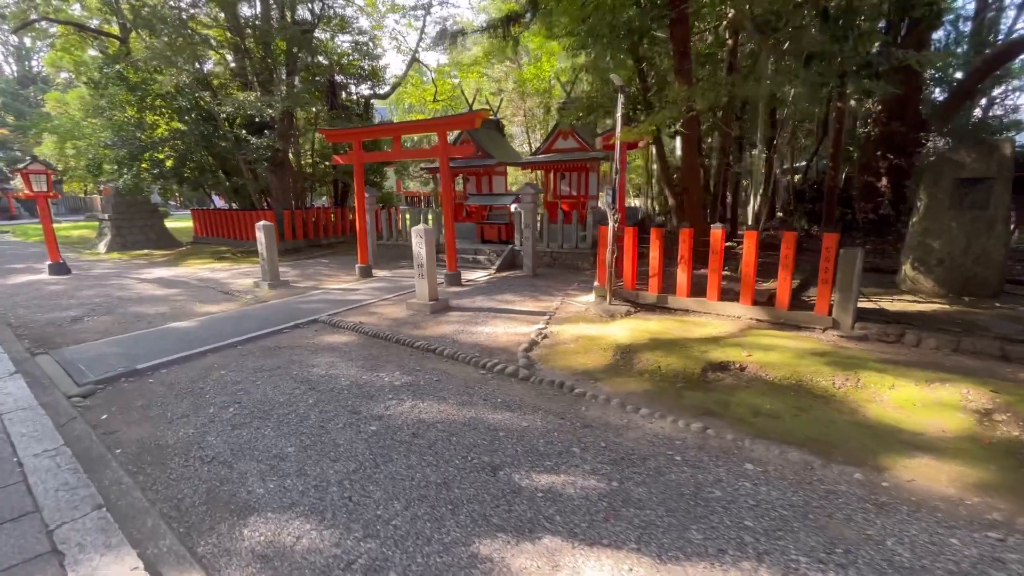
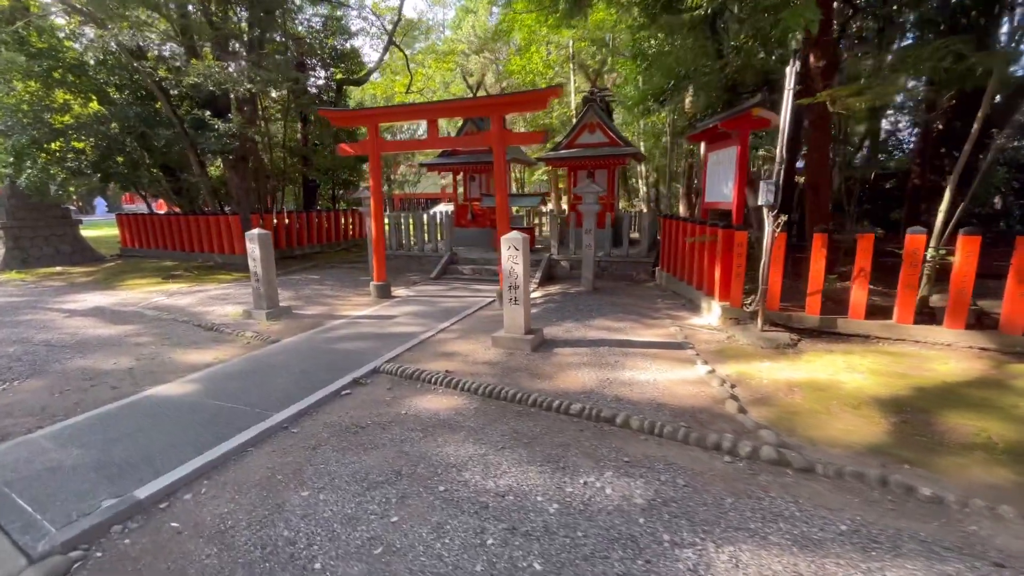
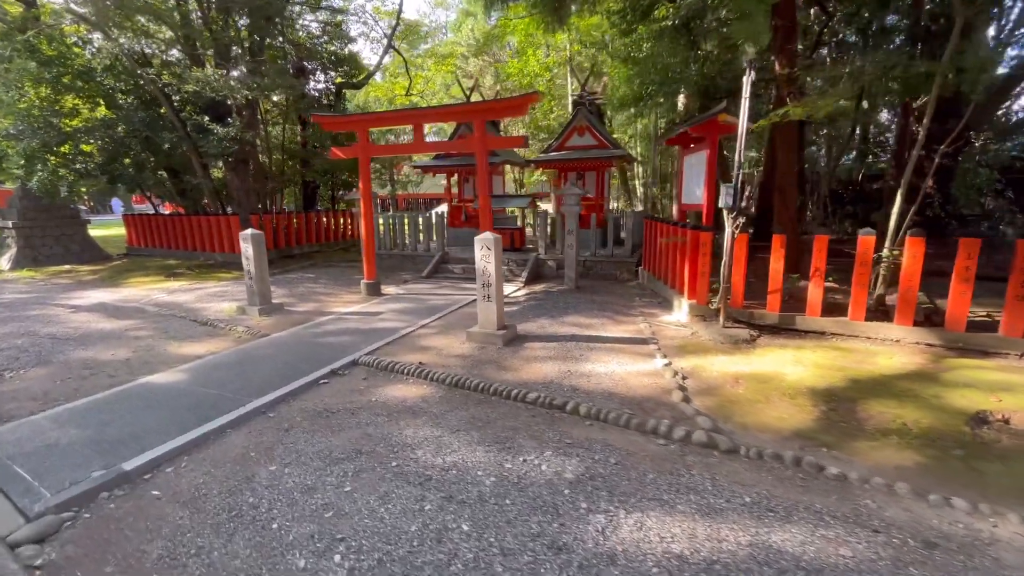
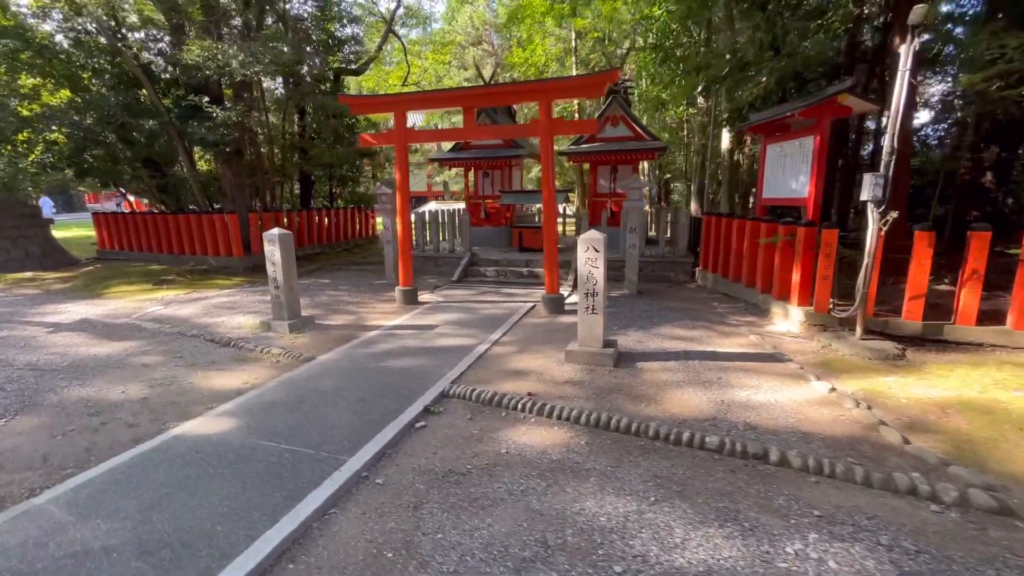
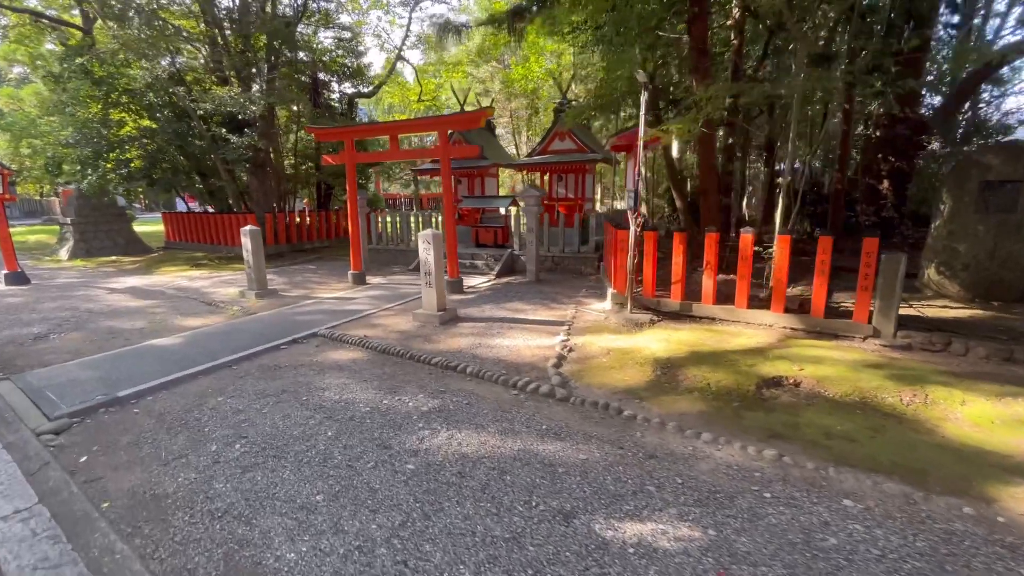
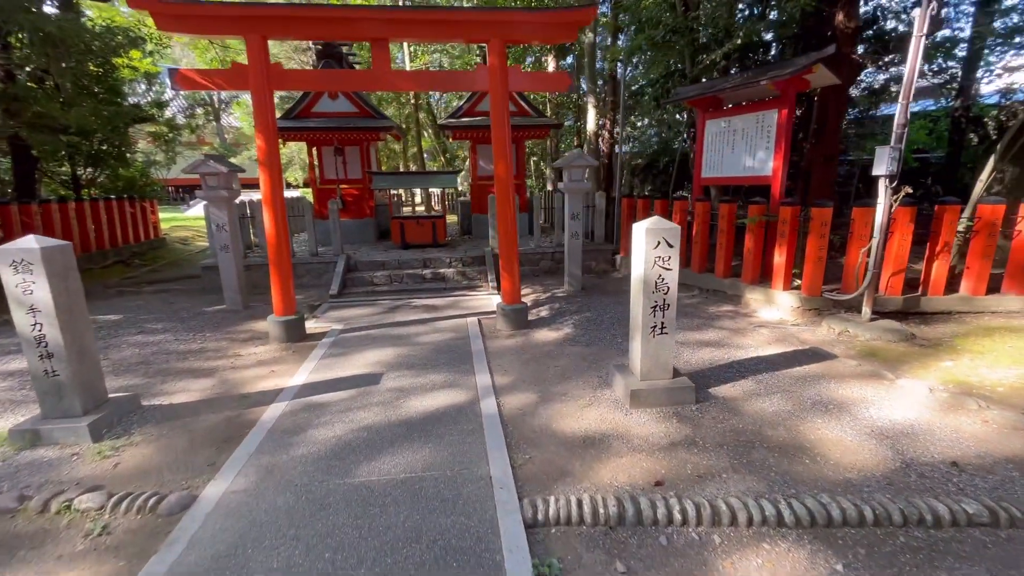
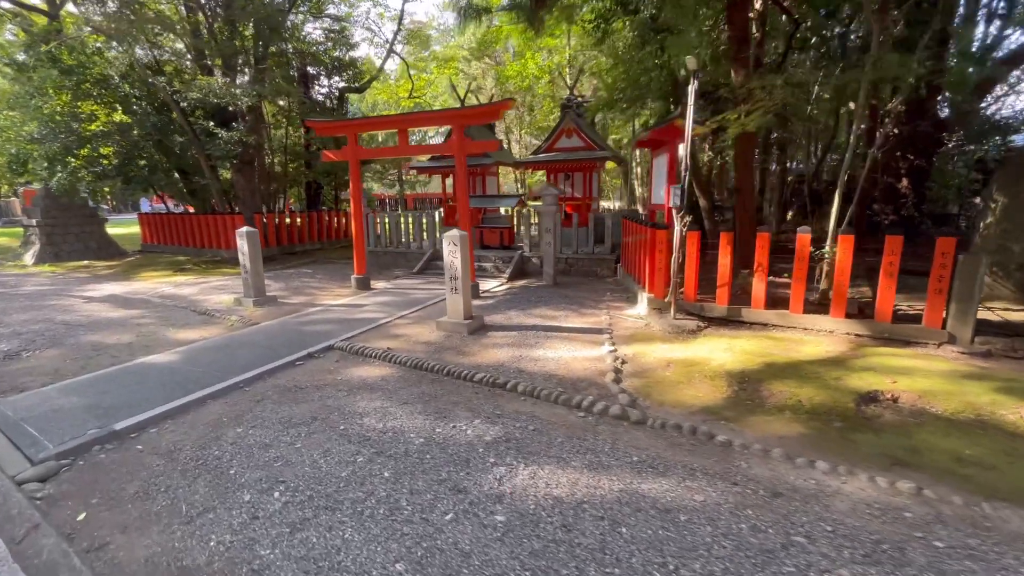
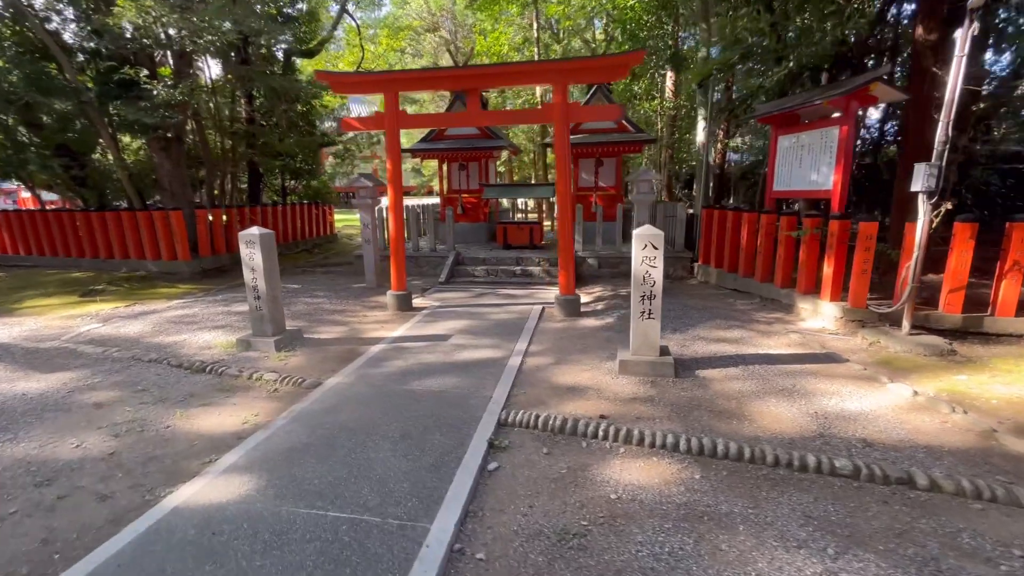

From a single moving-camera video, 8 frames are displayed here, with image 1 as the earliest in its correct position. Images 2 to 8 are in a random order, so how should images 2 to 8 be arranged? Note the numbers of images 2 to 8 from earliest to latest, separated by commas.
5, 7, 3, 2, 4, 8, 6
